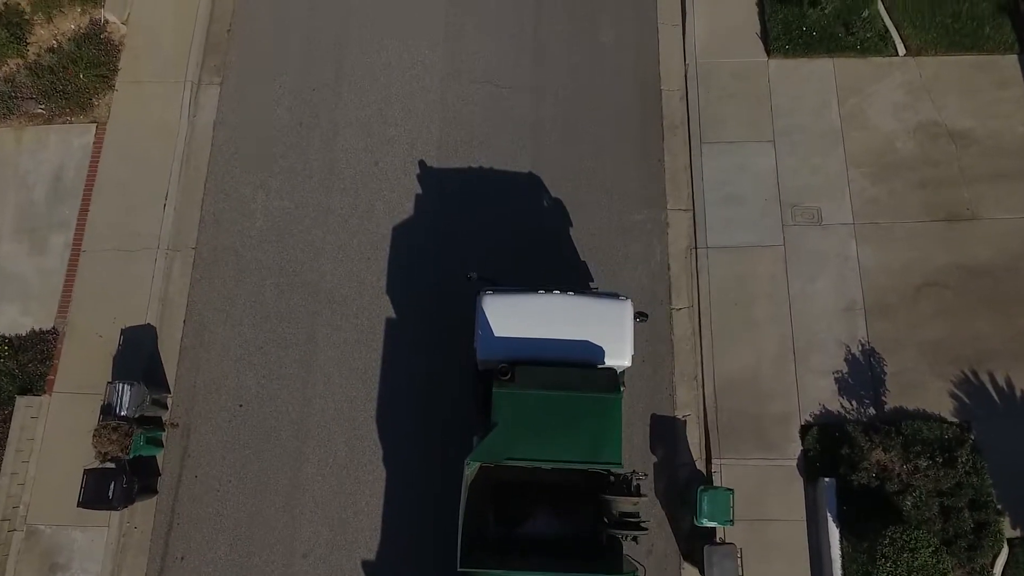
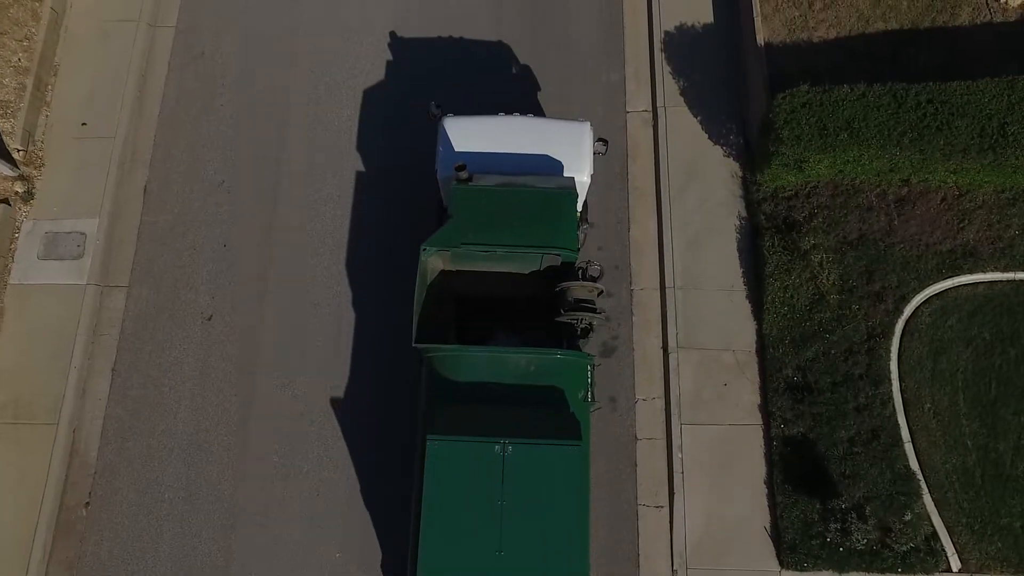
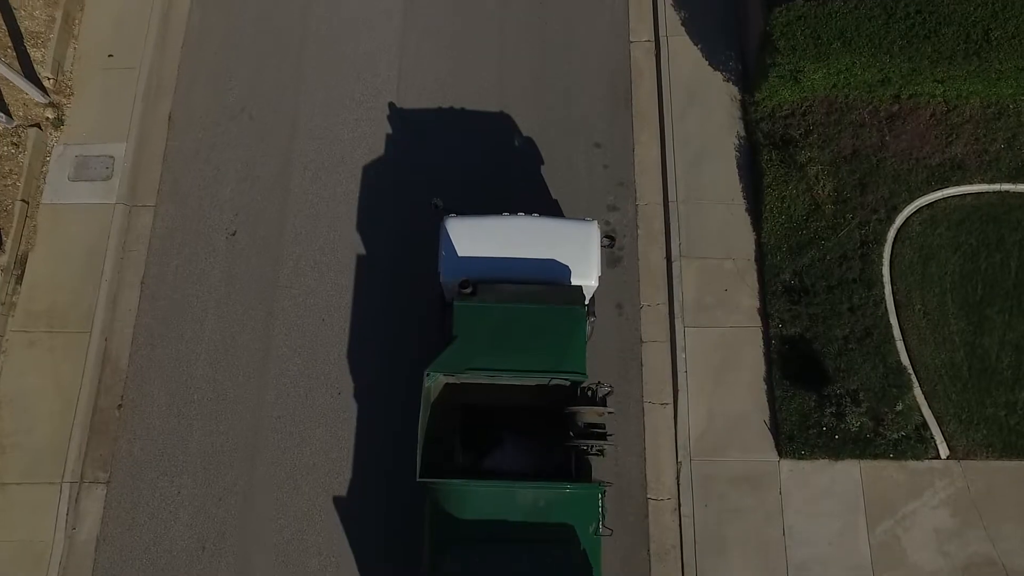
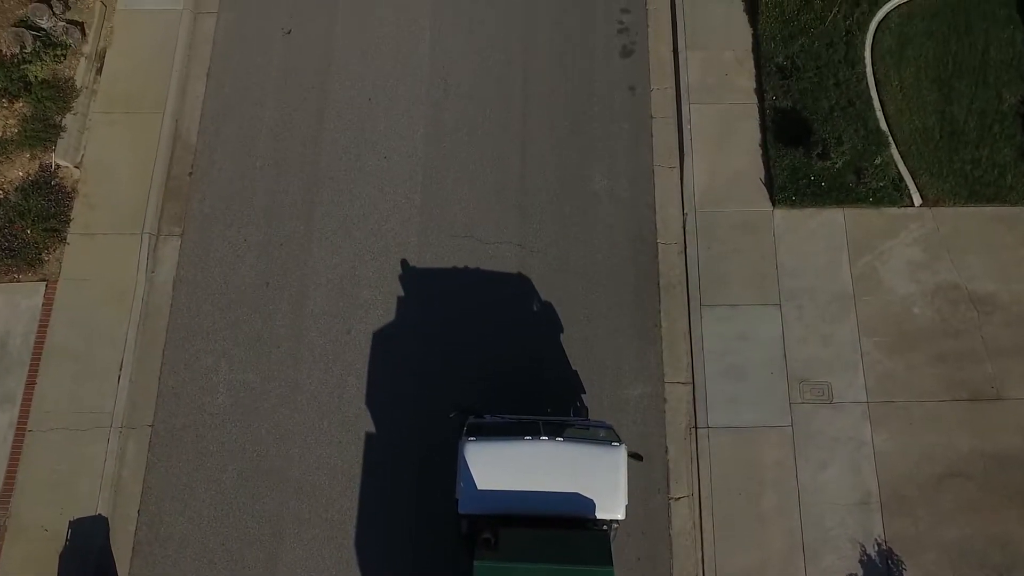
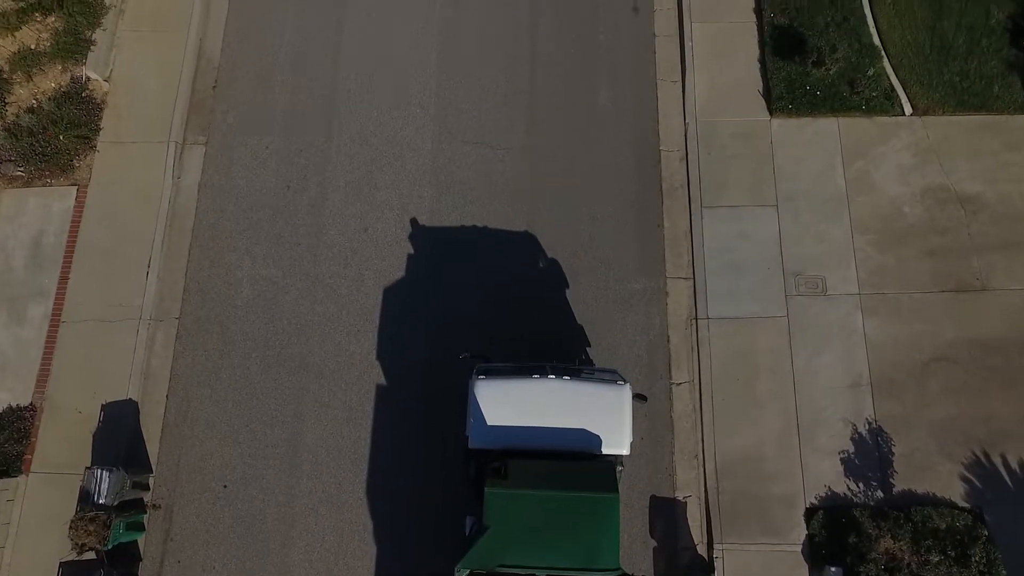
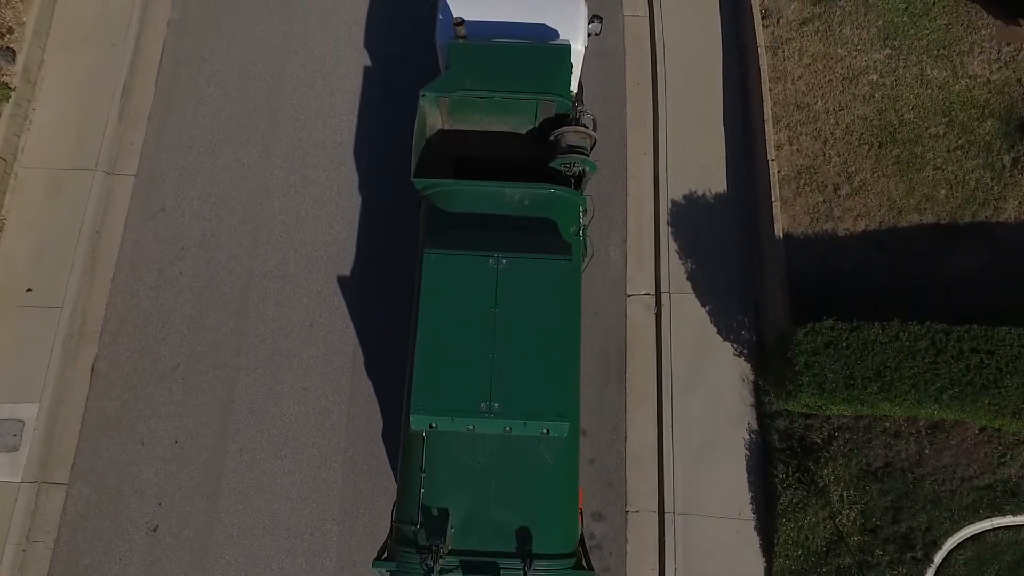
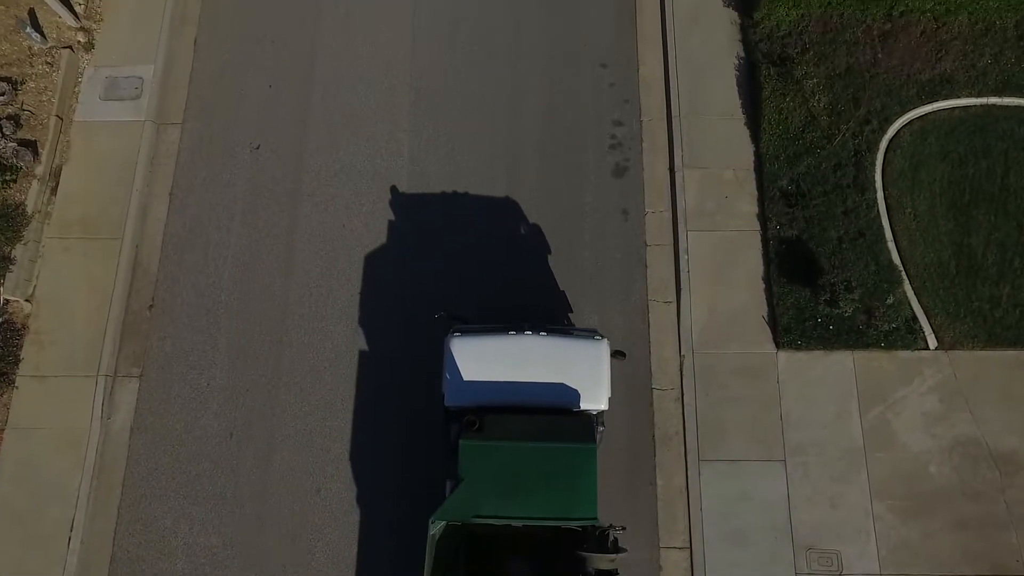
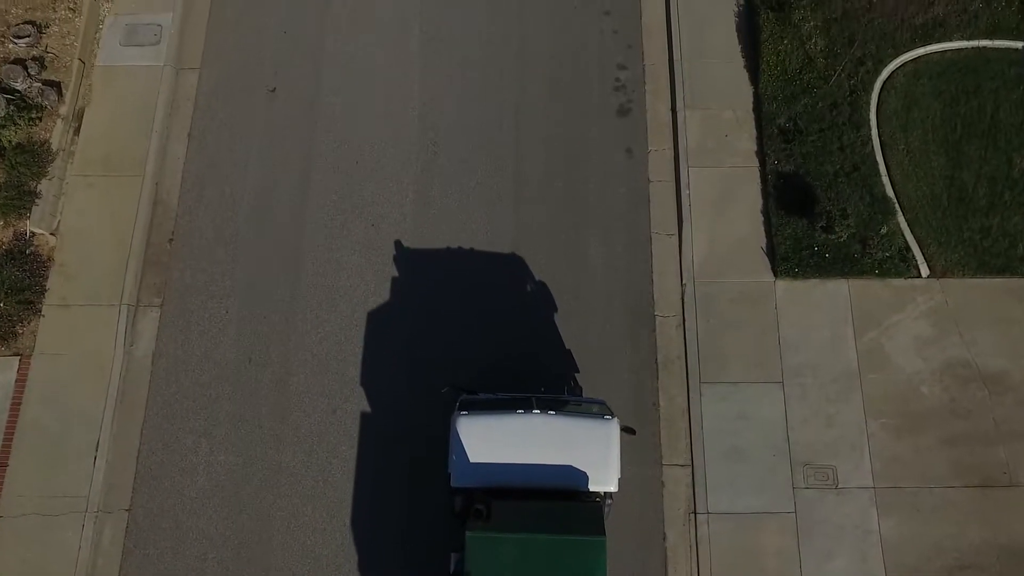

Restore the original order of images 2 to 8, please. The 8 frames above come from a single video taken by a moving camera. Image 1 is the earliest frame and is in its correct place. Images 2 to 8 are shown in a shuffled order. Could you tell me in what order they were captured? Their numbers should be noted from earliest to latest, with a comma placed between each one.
5, 4, 8, 7, 3, 2, 6
